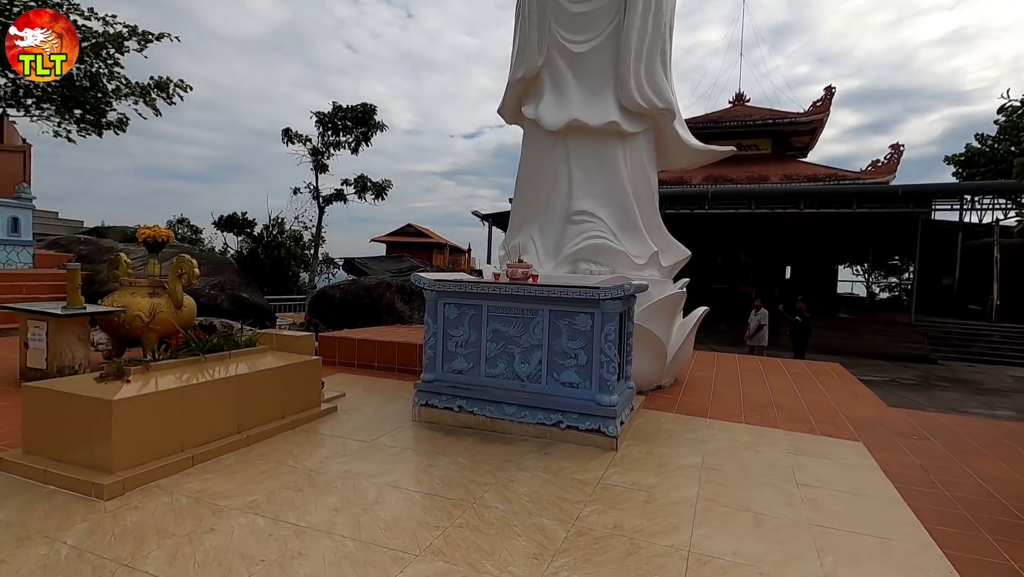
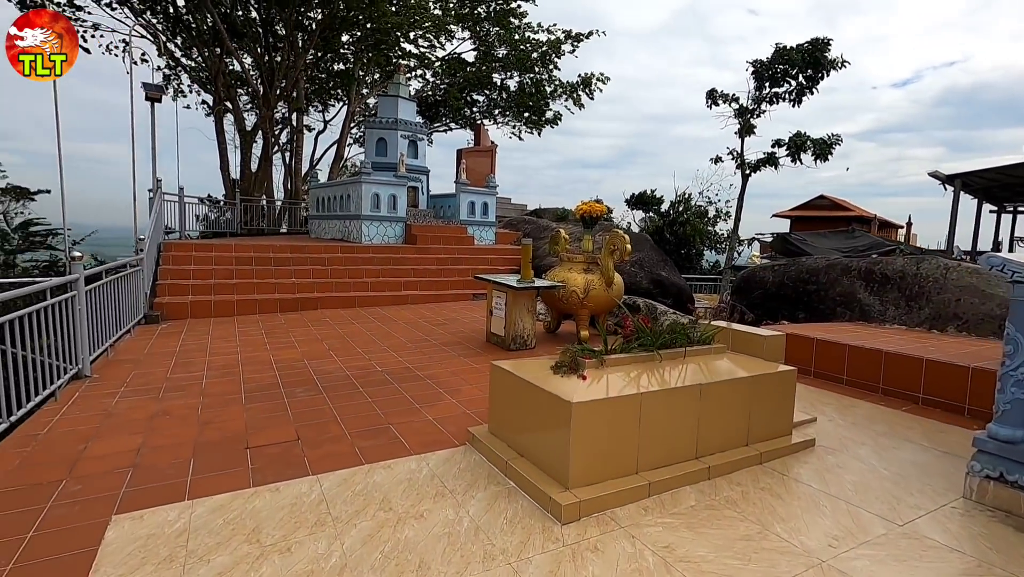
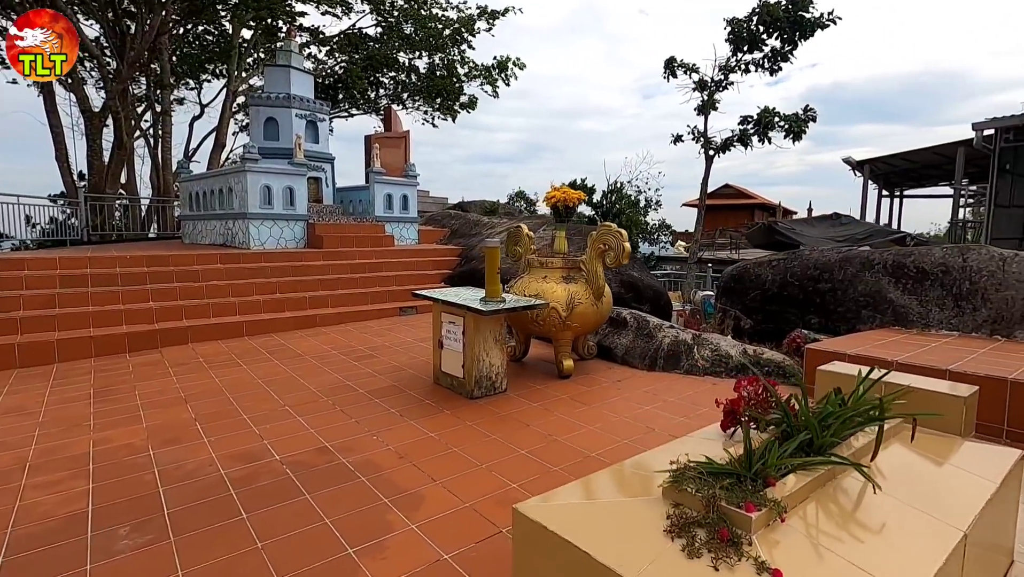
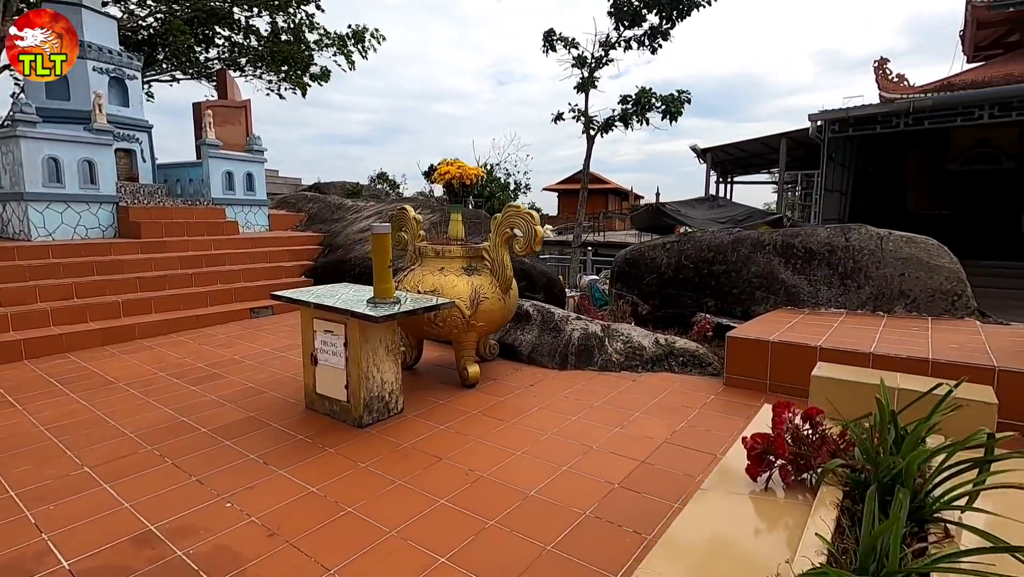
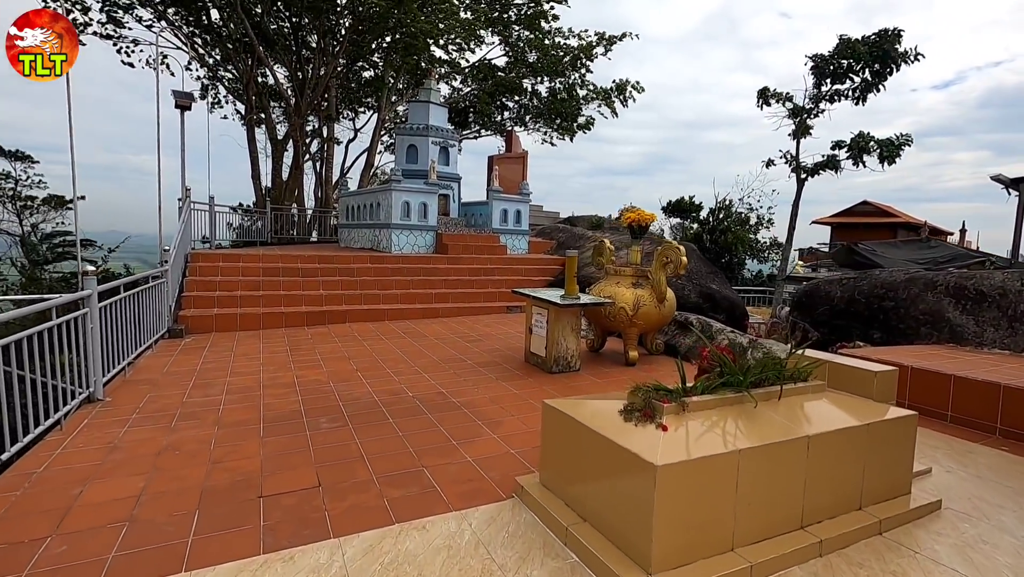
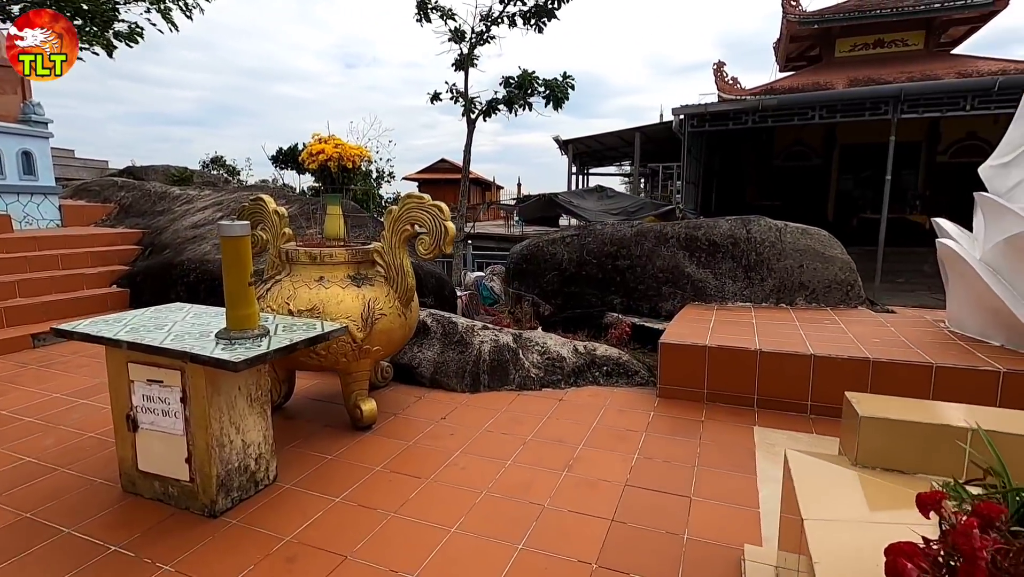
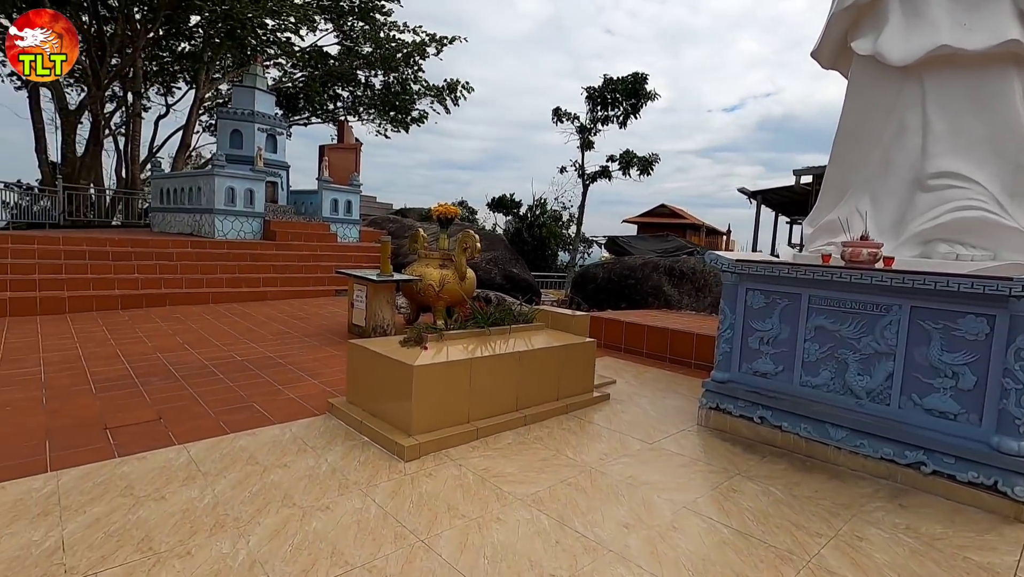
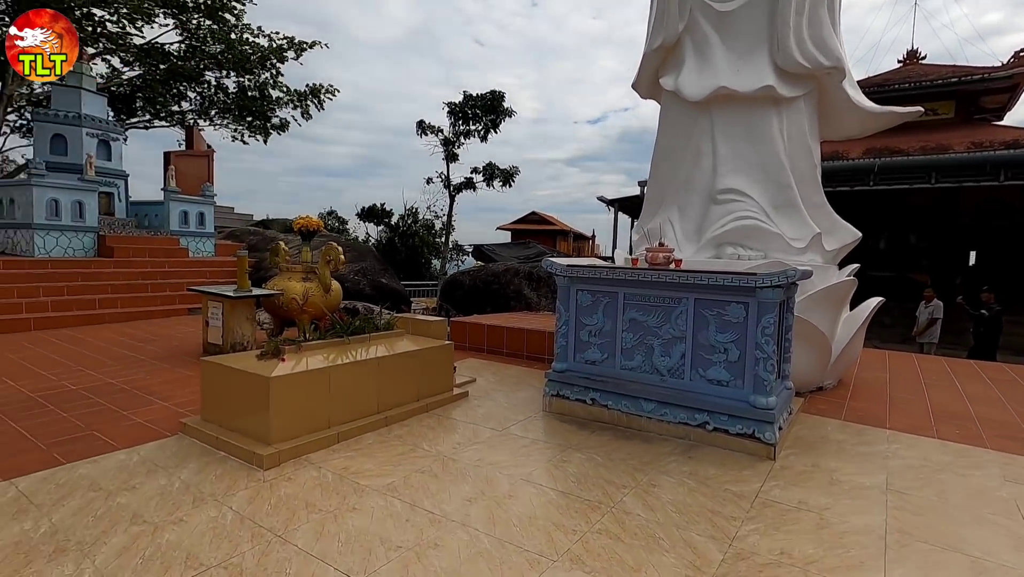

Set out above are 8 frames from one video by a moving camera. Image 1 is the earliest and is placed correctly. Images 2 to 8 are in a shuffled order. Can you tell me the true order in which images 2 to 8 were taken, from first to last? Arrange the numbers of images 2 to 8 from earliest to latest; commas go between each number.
8, 7, 2, 5, 3, 4, 6
